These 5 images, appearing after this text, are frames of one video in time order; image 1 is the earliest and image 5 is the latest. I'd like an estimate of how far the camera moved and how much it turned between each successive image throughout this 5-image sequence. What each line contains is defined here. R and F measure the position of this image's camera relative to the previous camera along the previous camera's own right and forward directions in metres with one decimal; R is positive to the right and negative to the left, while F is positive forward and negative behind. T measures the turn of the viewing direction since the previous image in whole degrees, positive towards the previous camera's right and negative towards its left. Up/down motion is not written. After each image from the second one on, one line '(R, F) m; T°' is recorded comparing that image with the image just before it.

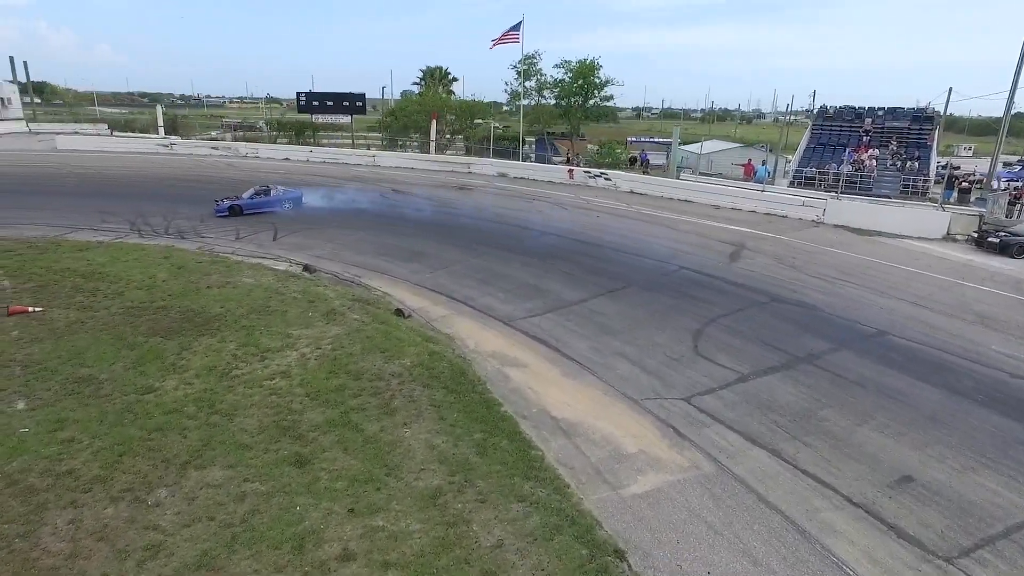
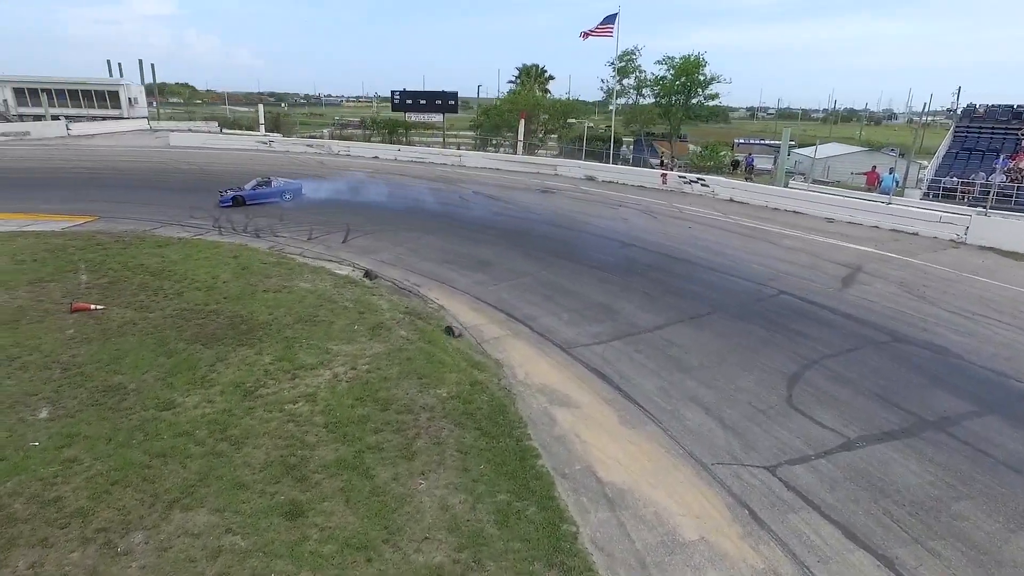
(+0.6, +1.3) m; -9°
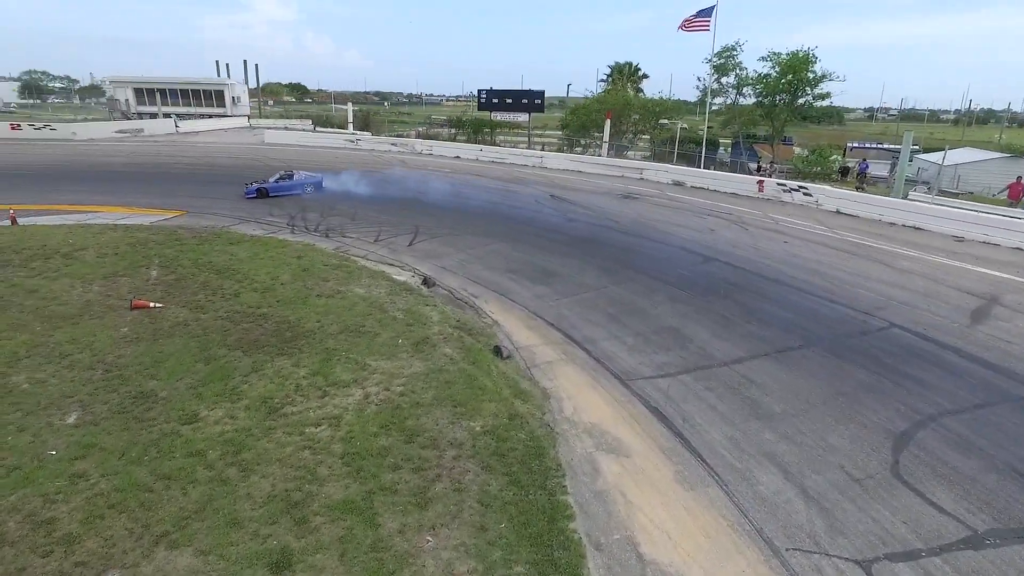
(+0.5, +1.0) m; -8°
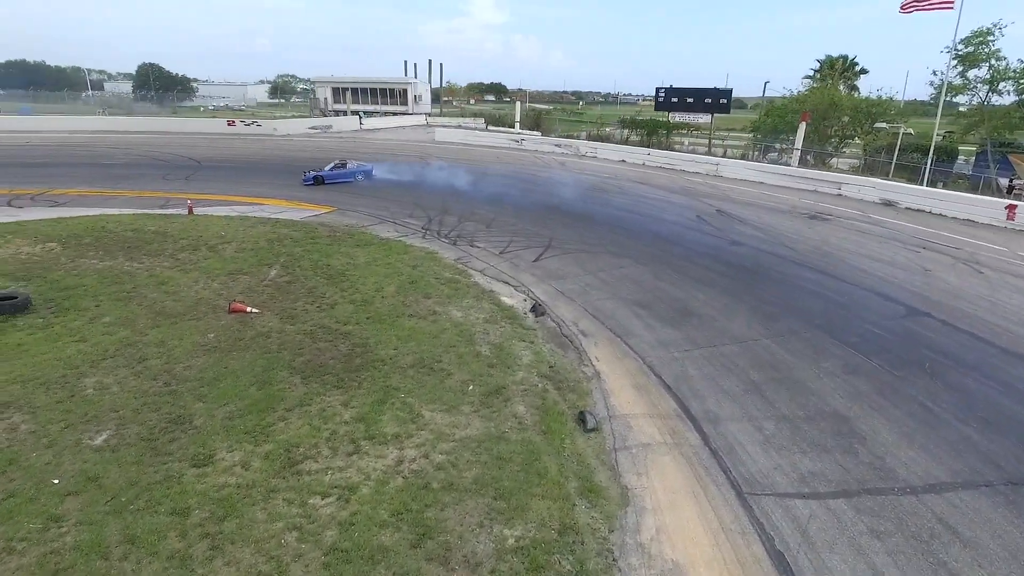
(+1.0, +2.1) m; -17°
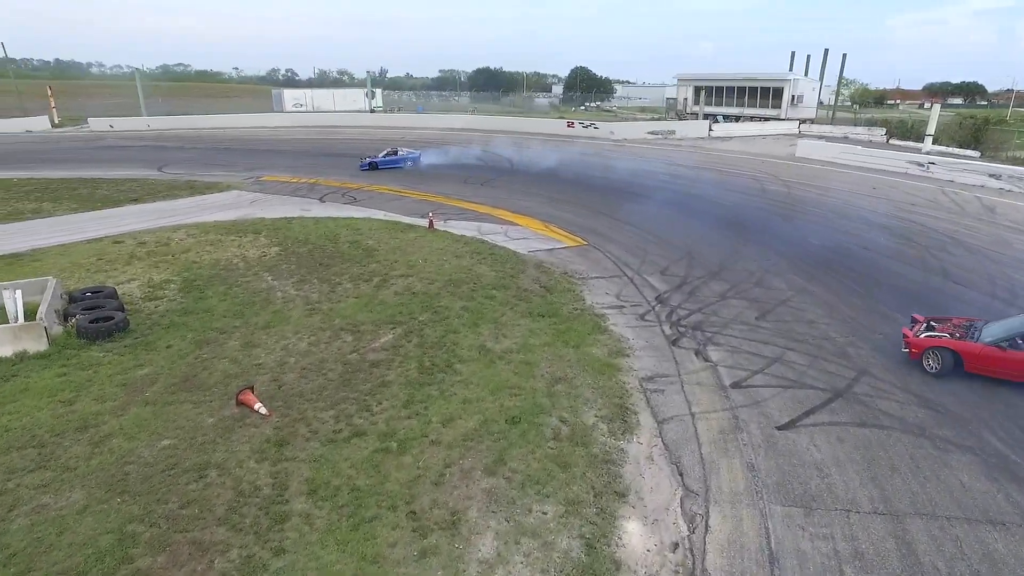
(+1.7, +6.4) m; -35°
